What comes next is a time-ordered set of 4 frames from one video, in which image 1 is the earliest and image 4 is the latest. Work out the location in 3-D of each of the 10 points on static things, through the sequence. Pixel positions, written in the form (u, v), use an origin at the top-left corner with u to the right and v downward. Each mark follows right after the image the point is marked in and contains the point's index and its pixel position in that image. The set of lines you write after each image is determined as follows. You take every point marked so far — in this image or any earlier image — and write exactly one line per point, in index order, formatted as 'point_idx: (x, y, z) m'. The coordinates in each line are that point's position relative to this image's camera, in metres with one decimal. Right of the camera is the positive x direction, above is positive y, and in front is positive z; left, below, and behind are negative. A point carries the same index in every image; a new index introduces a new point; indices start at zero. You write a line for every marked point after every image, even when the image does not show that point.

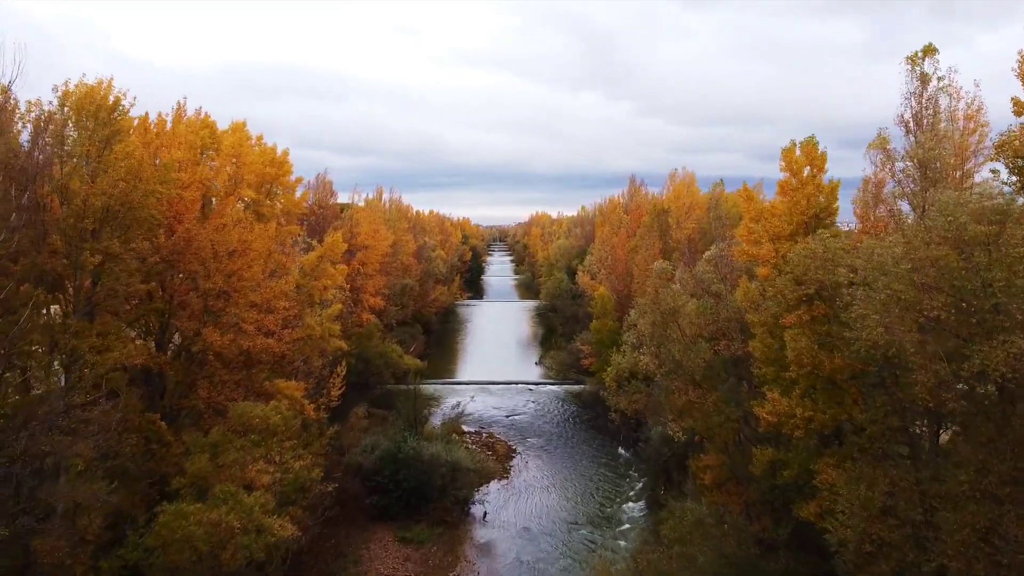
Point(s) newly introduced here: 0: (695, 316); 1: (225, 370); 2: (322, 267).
0: (+4.8, -0.7, +14.3) m
1: (-7.0, -2.0, +13.1) m
2: (-6.4, +0.7, +18.1) m
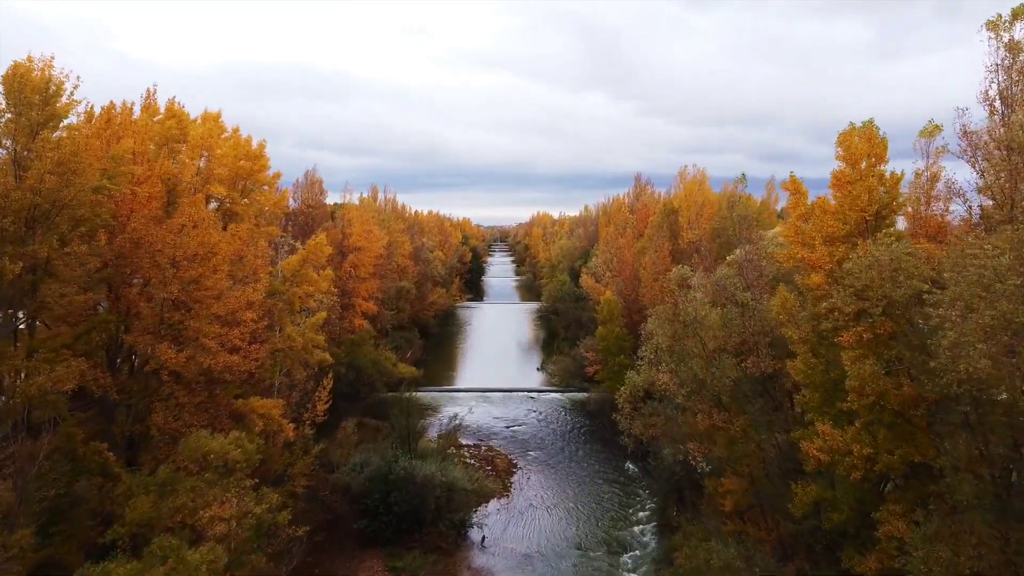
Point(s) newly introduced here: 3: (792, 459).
0: (+4.8, -0.9, +12.7) m
1: (-7.0, -2.2, +11.5) m
2: (-6.4, +0.5, +16.4) m
3: (+5.9, -3.6, +11.4) m
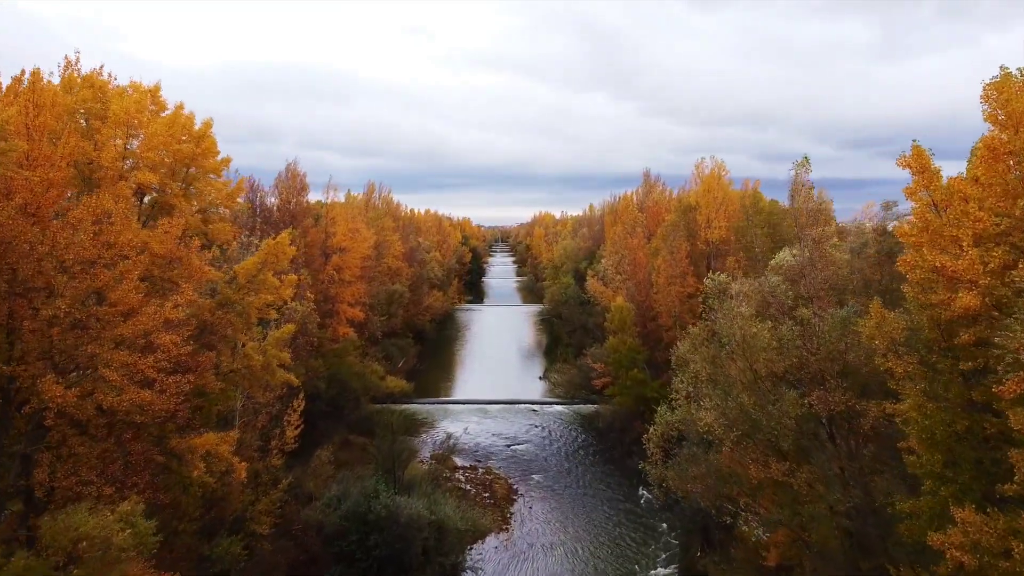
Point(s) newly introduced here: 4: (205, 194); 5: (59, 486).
0: (+4.8, -1.2, +10.0) m
1: (-7.0, -2.4, +8.8) m
2: (-6.4, +0.3, +13.8) m
3: (+5.9, -3.8, +8.7) m
4: (-7.5, +2.3, +13.2) m
5: (-7.0, -3.0, +8.4) m
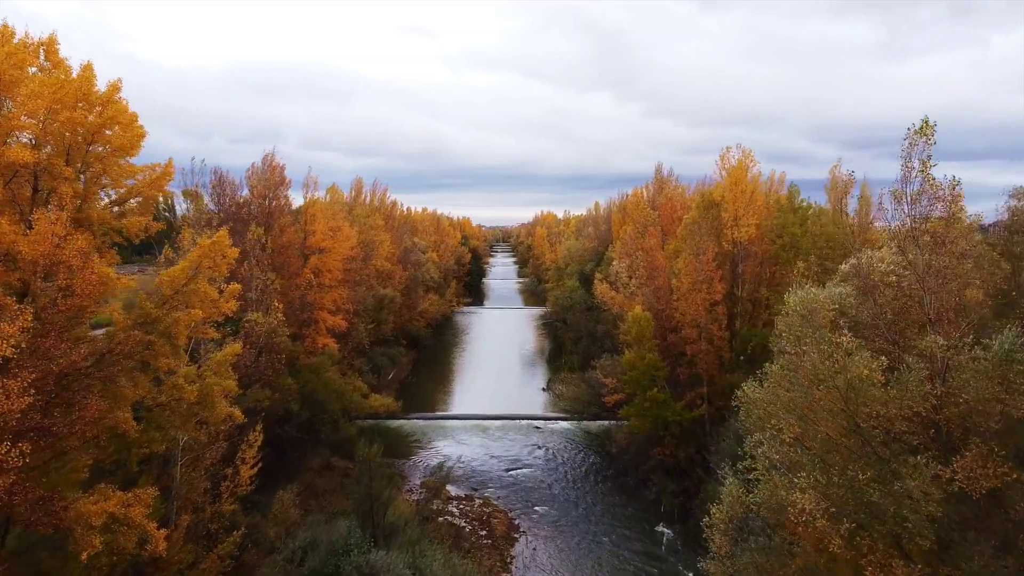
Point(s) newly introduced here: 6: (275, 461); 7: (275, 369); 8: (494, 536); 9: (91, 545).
0: (+4.8, -1.4, +7.0) m
1: (-7.0, -2.7, +5.9) m
2: (-6.3, 0.0, +10.8) m
3: (+5.9, -4.1, +5.8) m
4: (-7.5, +2.0, +10.2) m
5: (-7.0, -3.3, +5.4) m
6: (-8.7, -6.4, +19.9) m
7: (-7.7, -2.6, +17.6) m
8: (-0.6, -8.7, +19.0) m
9: (-6.6, -4.0, +8.4) m
